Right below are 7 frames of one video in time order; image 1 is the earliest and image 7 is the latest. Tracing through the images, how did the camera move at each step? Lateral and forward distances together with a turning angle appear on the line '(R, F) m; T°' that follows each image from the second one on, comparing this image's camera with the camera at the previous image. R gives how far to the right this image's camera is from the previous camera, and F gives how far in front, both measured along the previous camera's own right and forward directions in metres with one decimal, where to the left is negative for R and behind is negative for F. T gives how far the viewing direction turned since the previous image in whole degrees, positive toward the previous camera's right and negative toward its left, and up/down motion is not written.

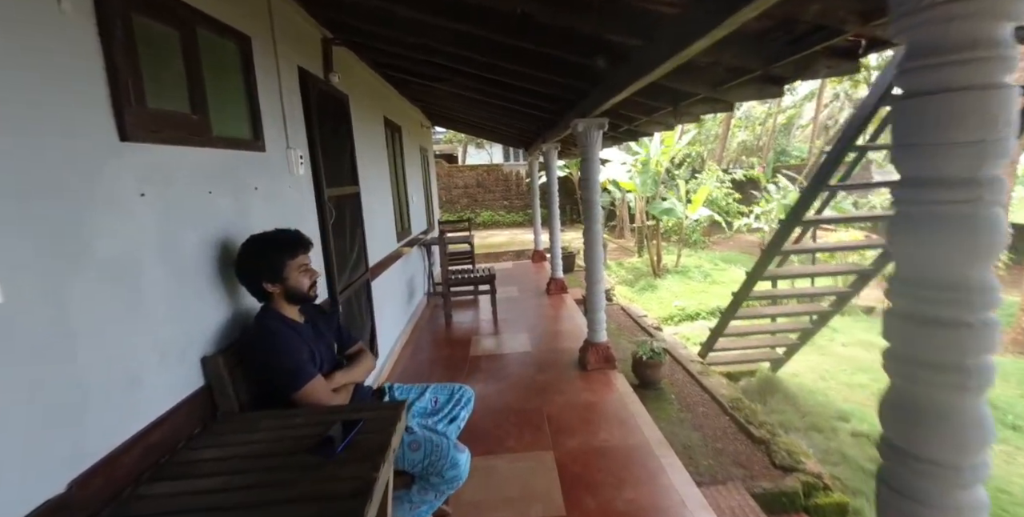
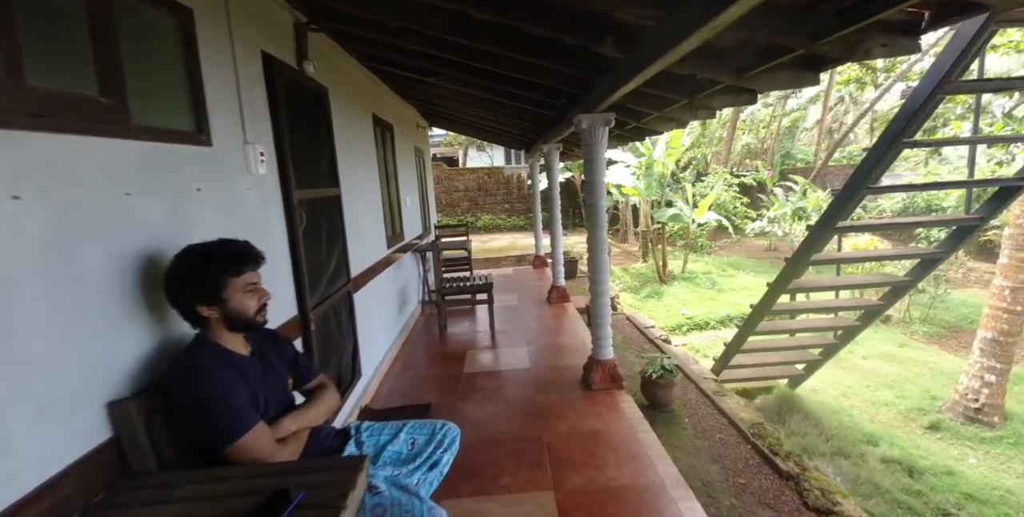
(0.0, +0.3) m; 0°
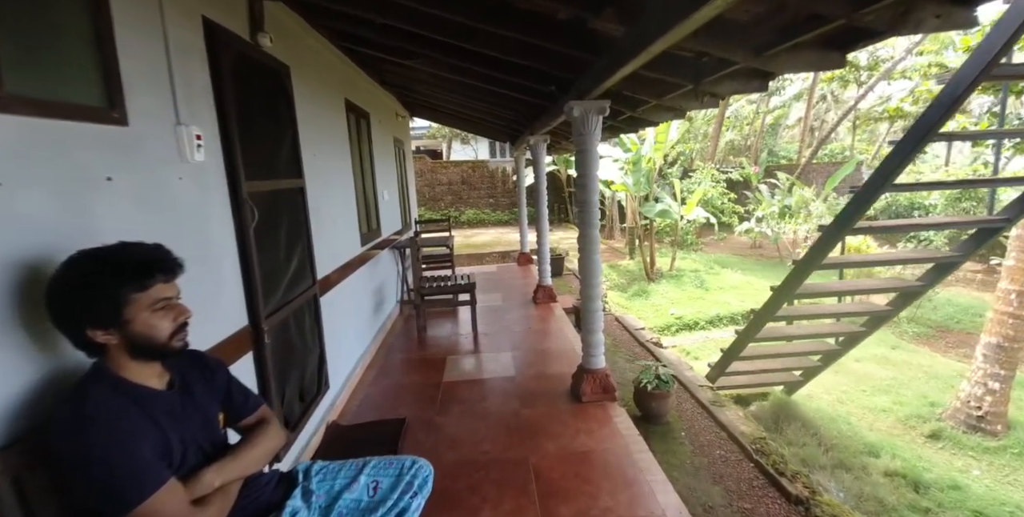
(0.0, +0.3) m; +2°
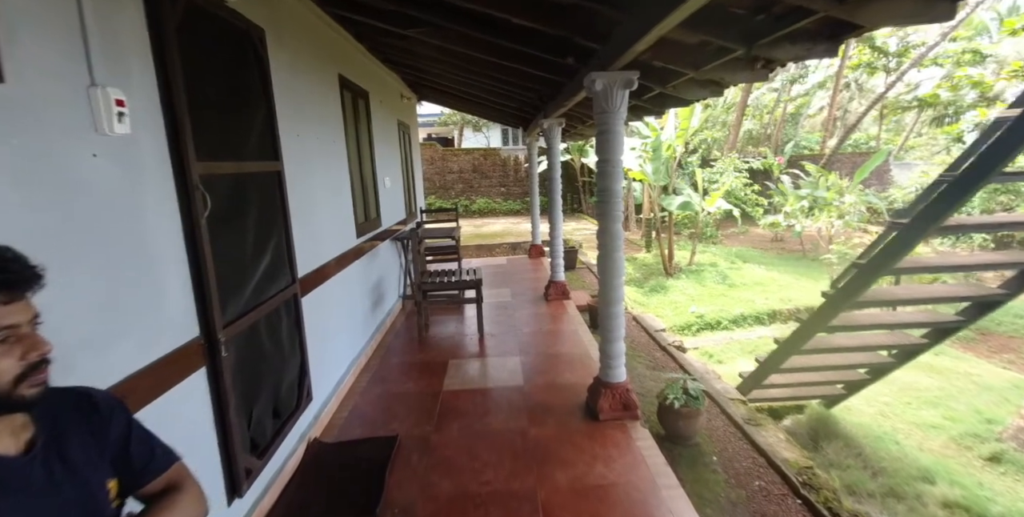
(0.0, +0.4) m; -1°
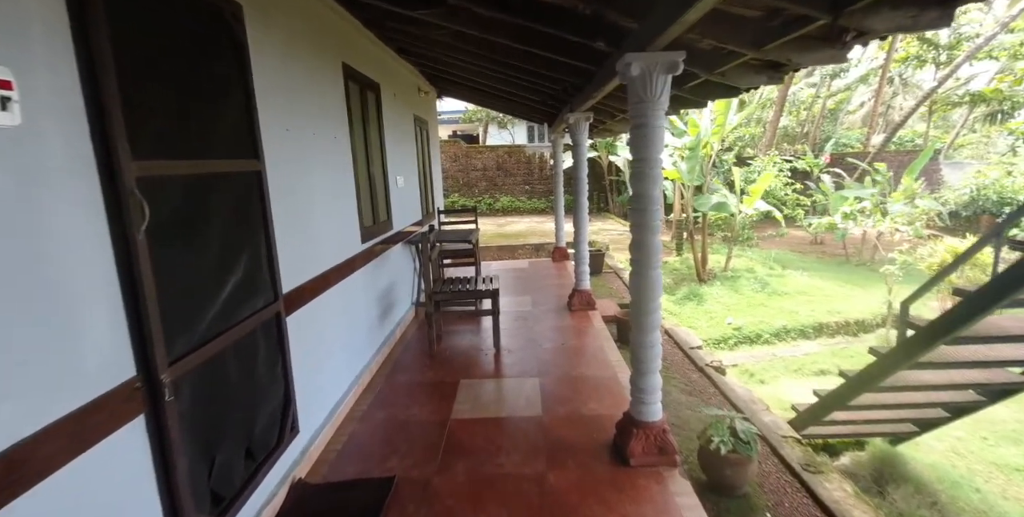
(0.0, +0.4) m; -3°
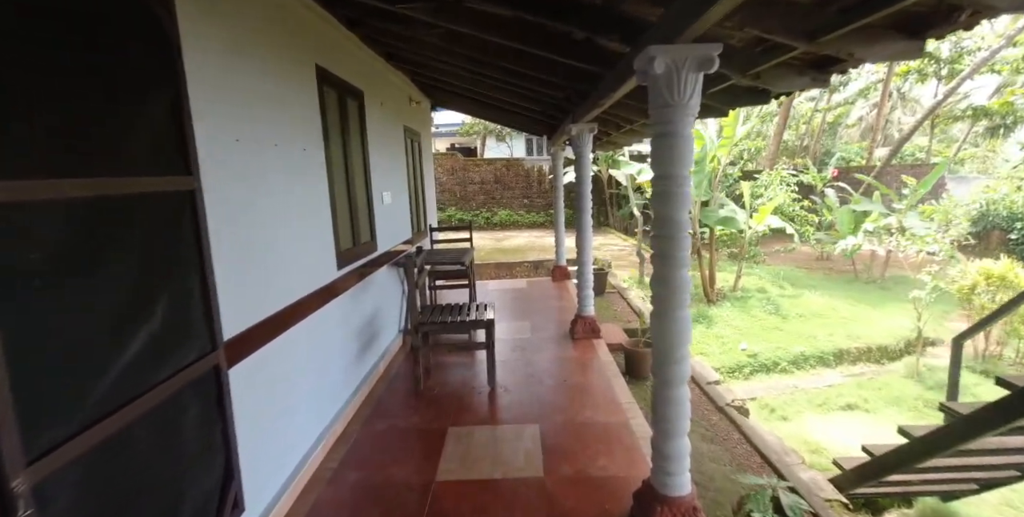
(0.0, +0.4) m; 0°
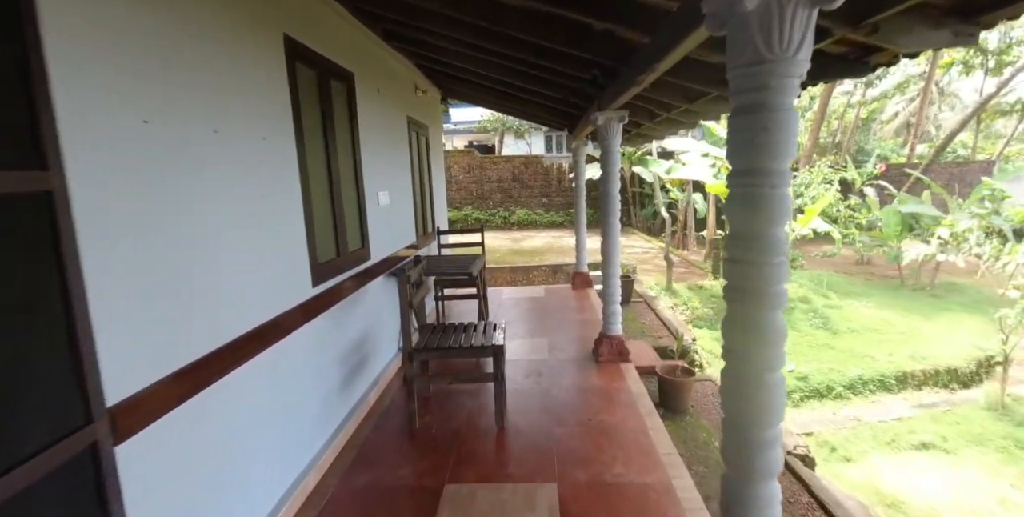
(0.0, +0.6) m; -2°
